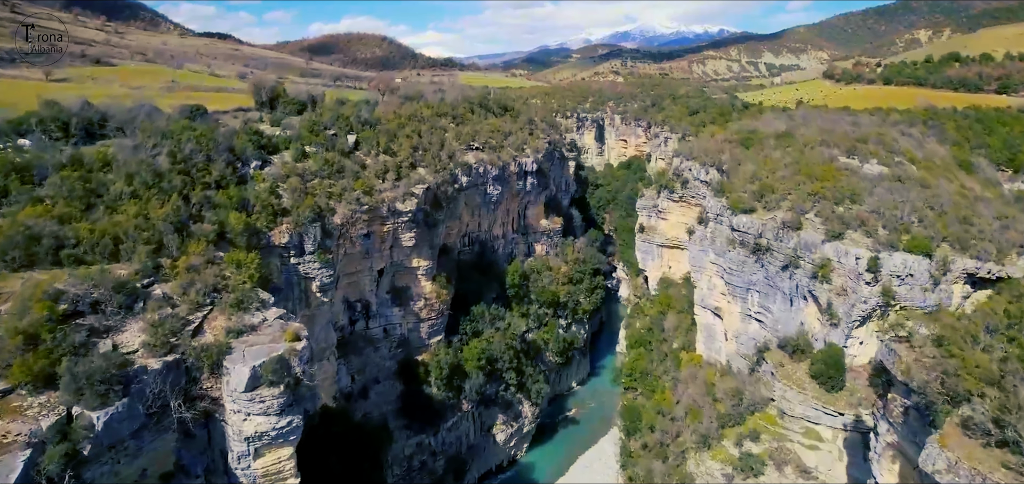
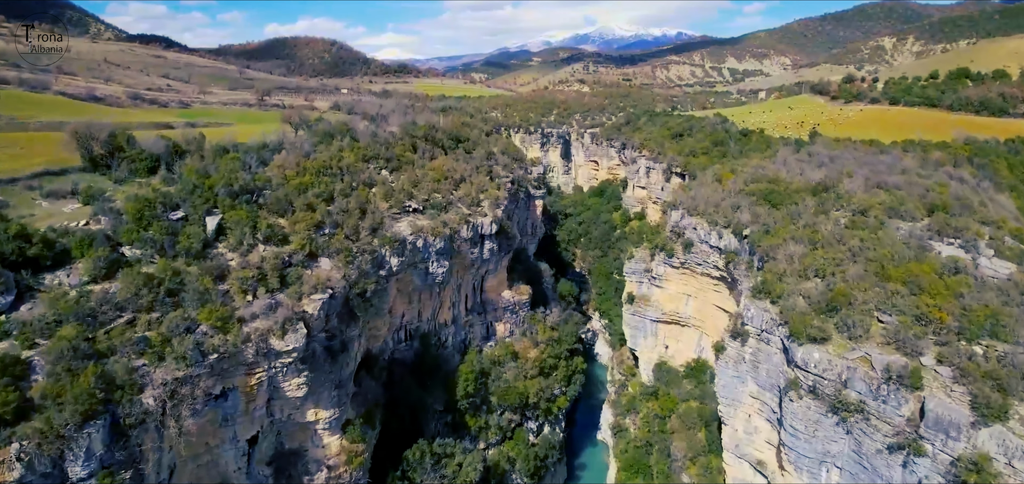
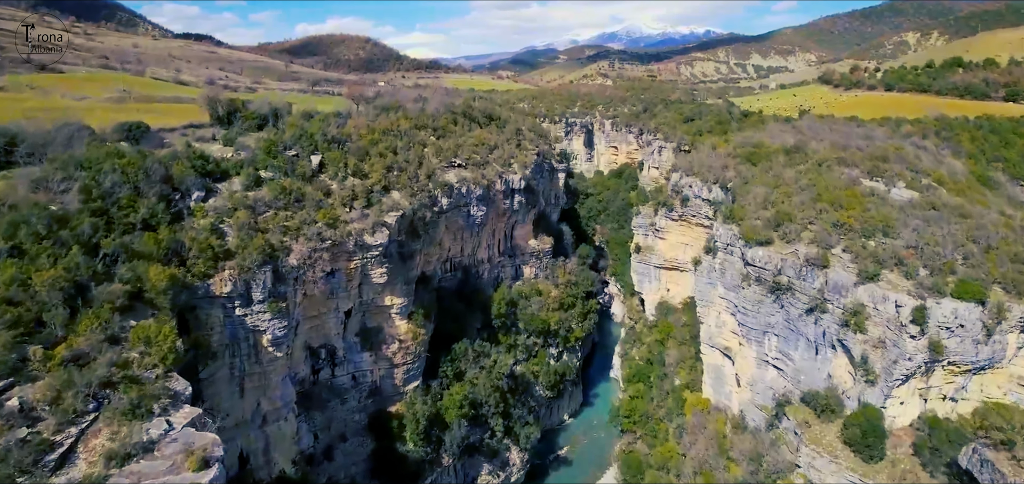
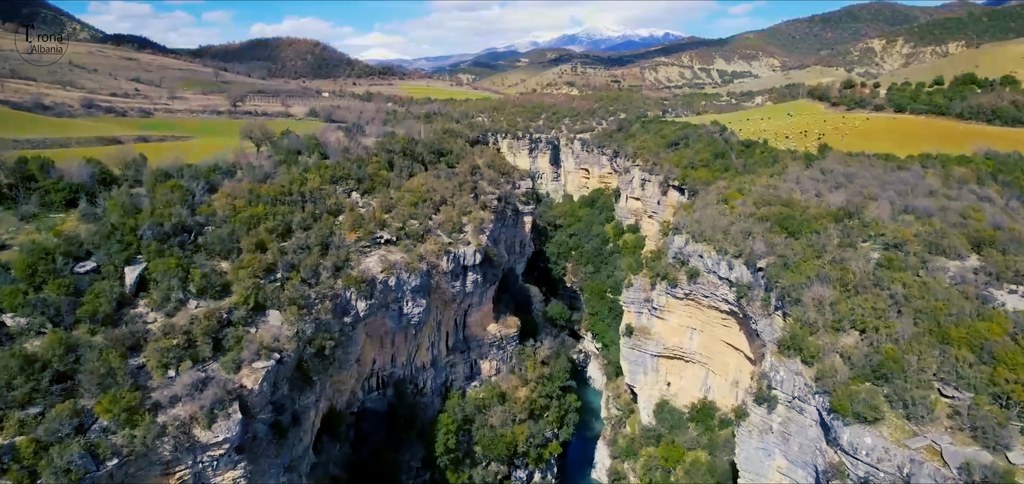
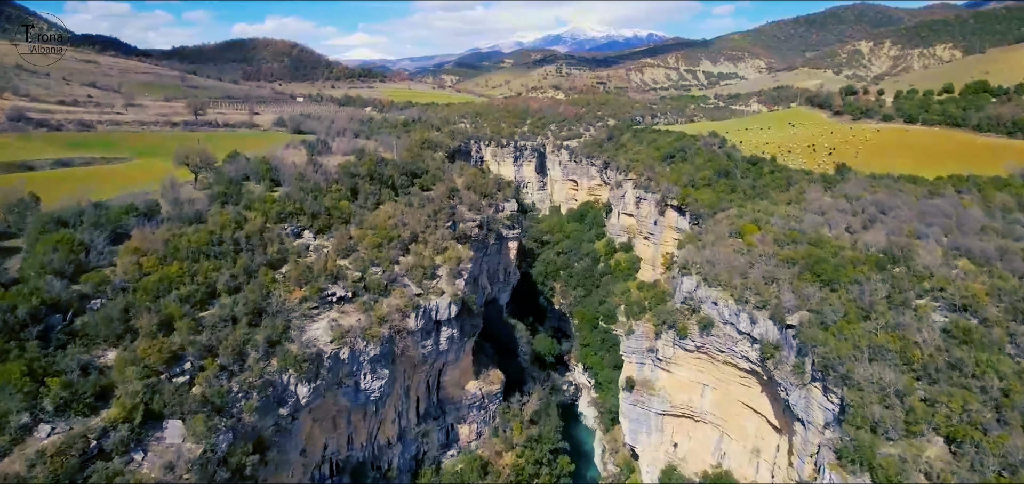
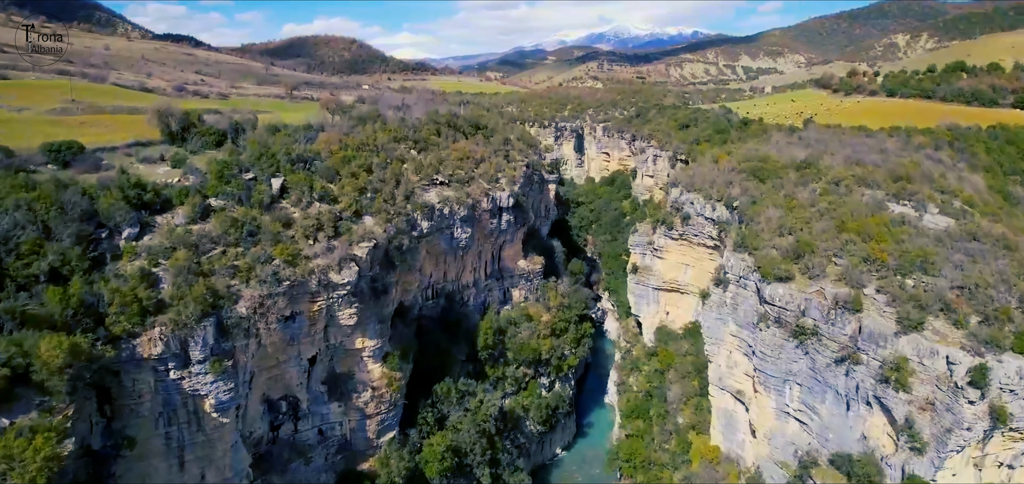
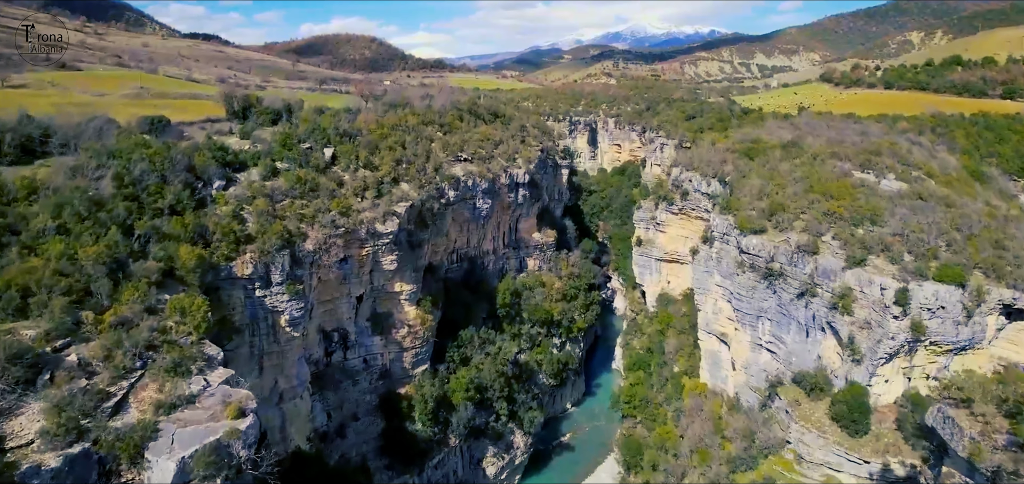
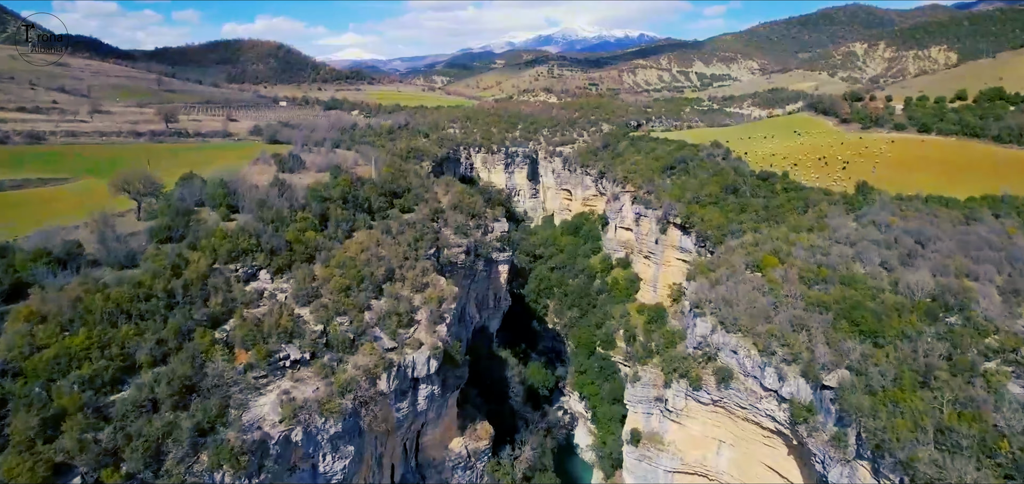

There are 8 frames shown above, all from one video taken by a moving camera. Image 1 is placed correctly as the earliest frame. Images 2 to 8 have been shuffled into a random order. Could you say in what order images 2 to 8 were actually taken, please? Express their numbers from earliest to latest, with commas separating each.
7, 3, 6, 2, 4, 5, 8
